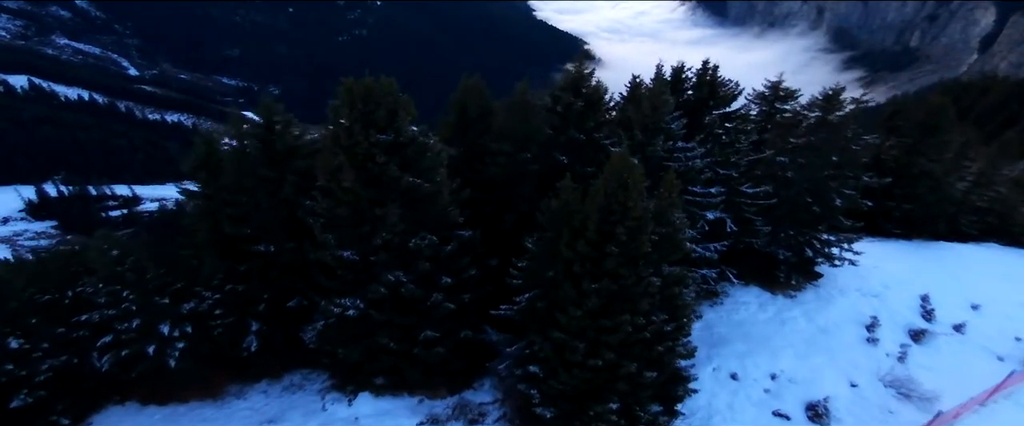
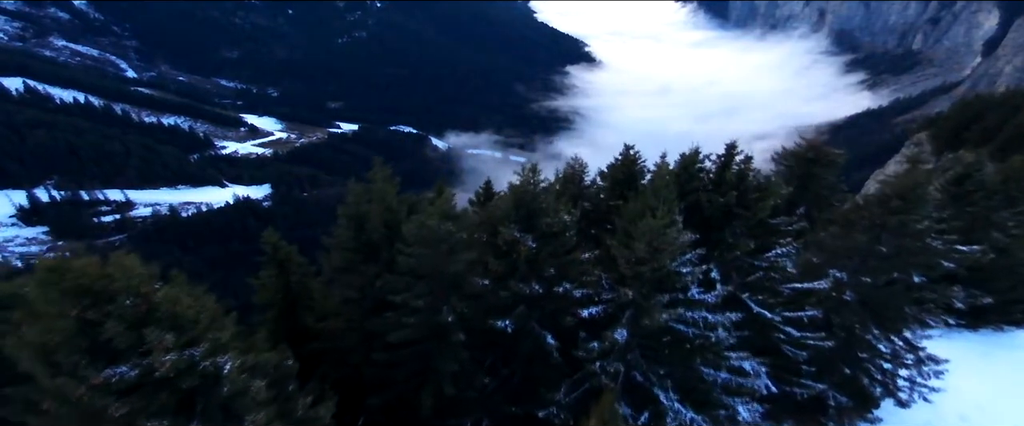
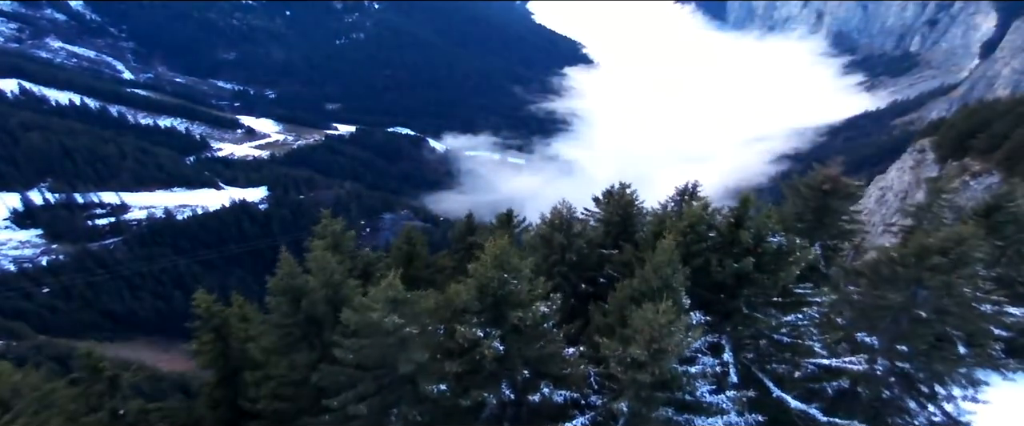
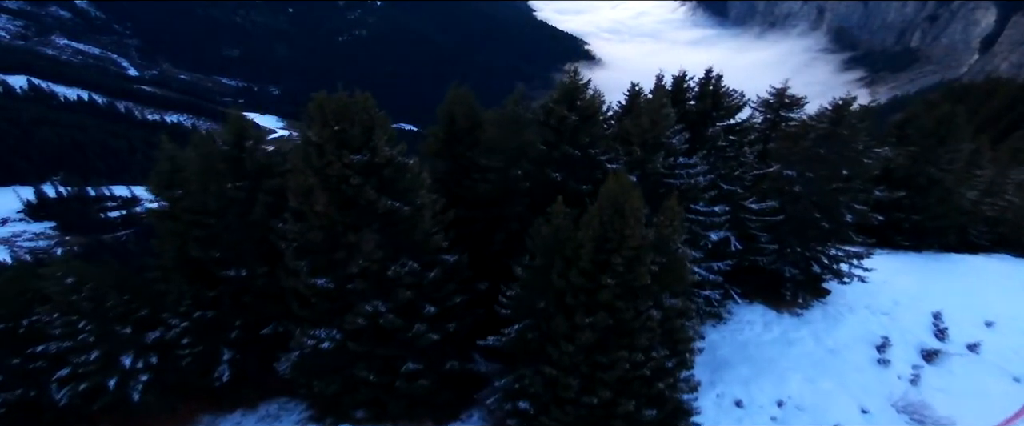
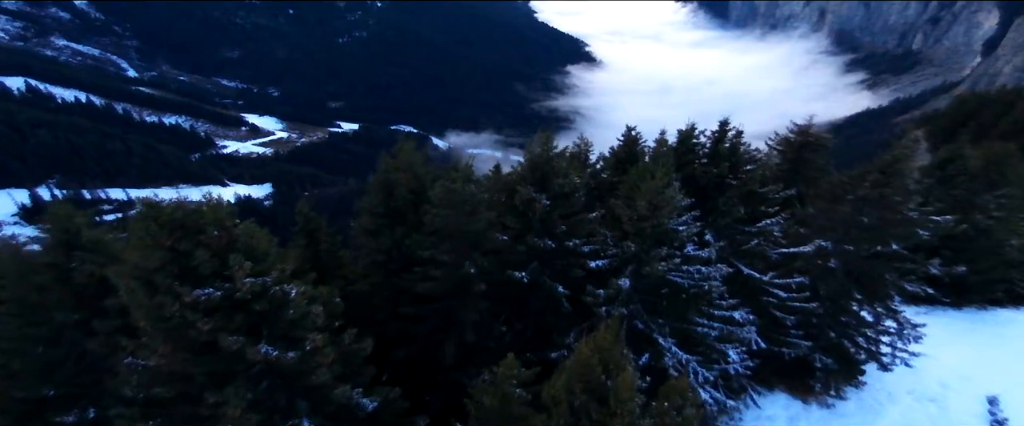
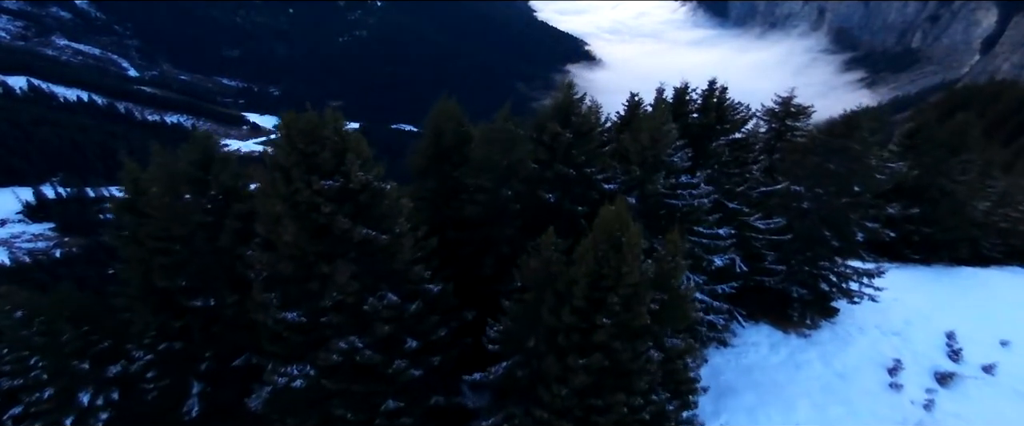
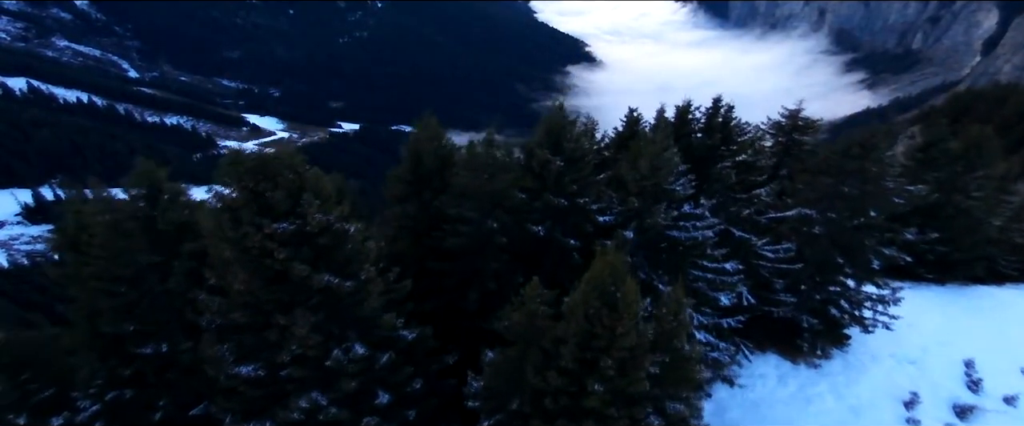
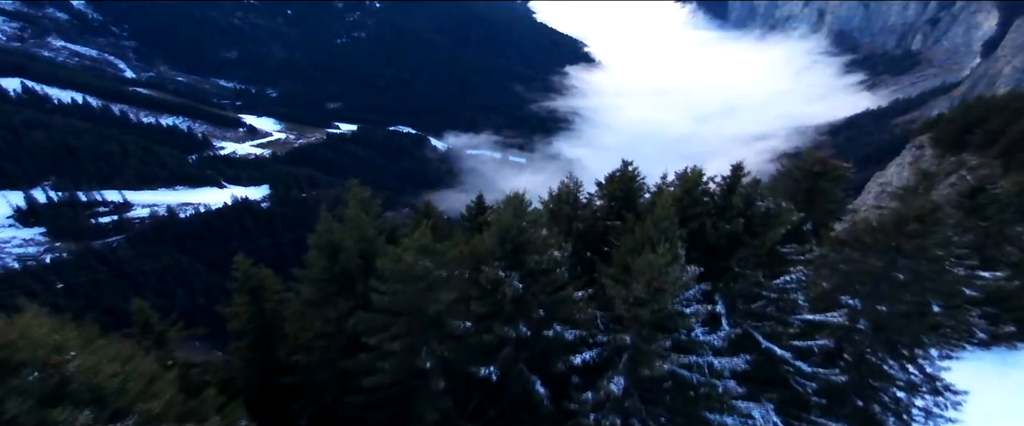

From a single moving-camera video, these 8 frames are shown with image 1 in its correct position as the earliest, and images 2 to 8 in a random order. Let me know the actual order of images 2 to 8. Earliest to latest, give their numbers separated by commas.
4, 6, 7, 5, 2, 8, 3
